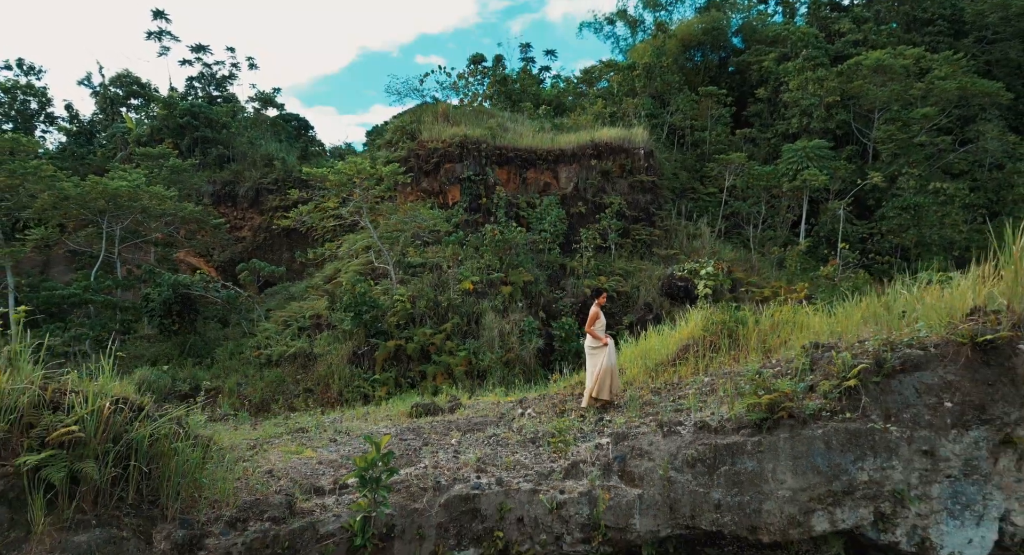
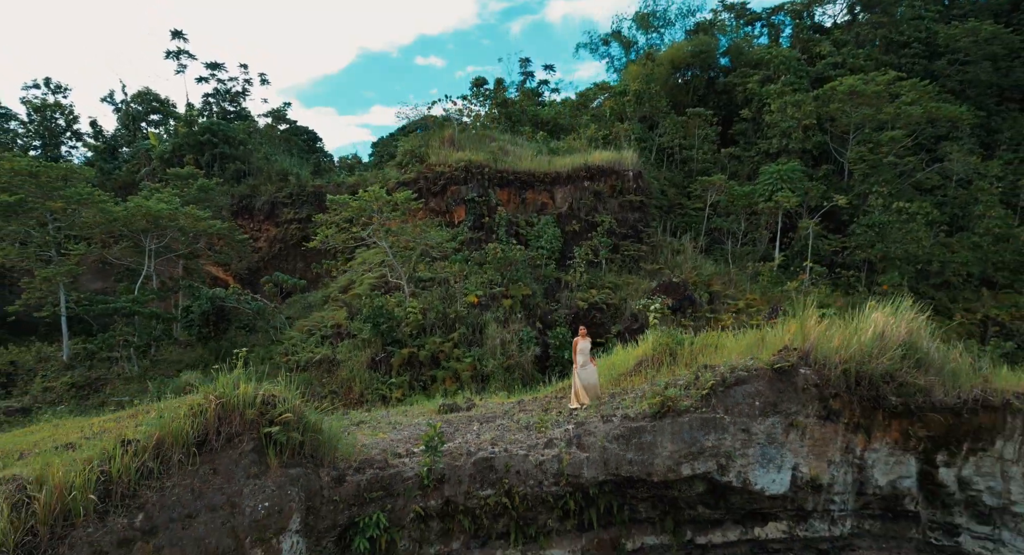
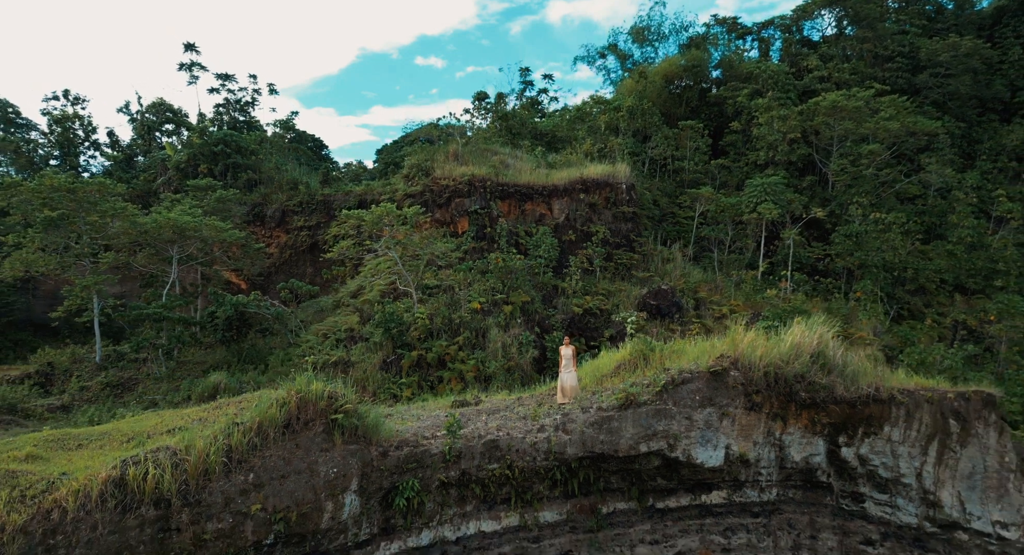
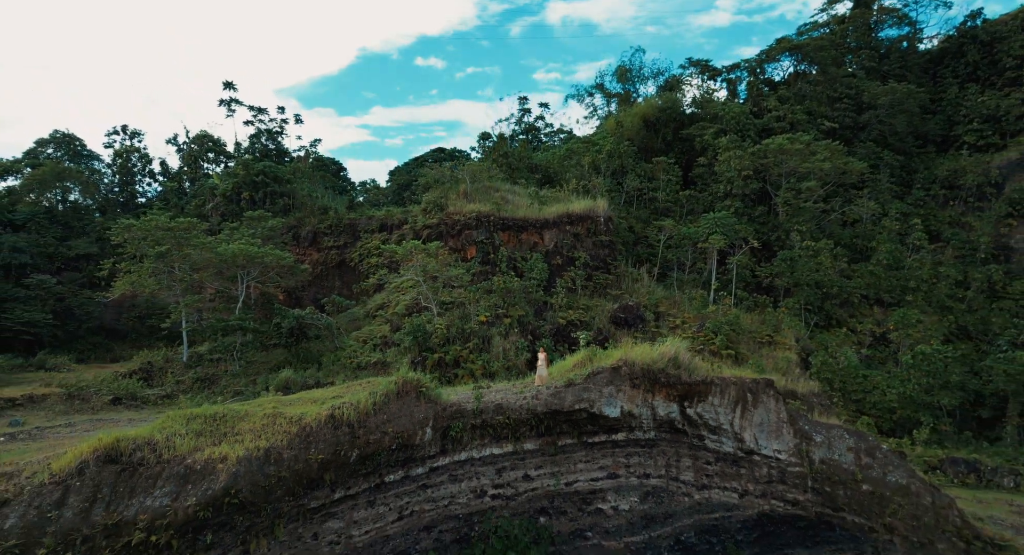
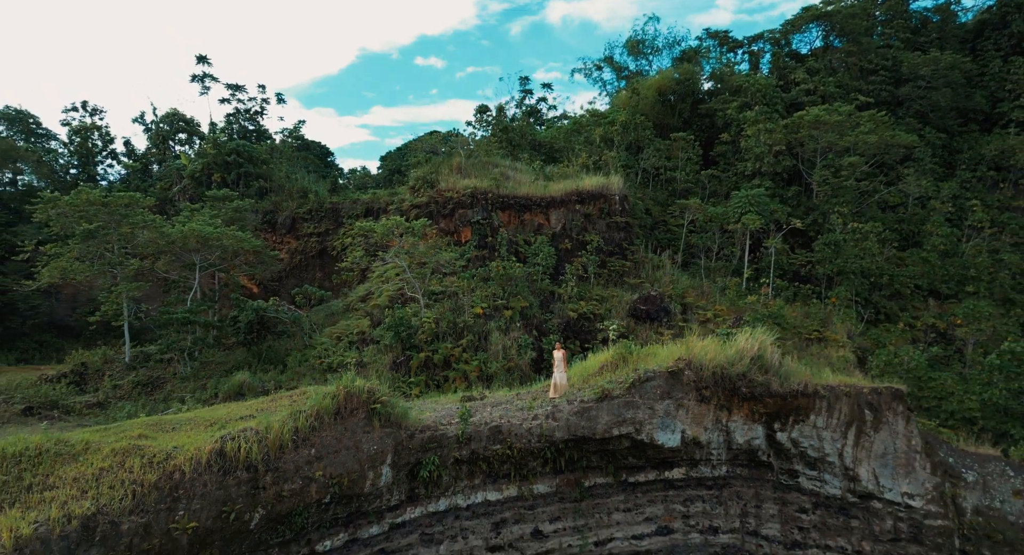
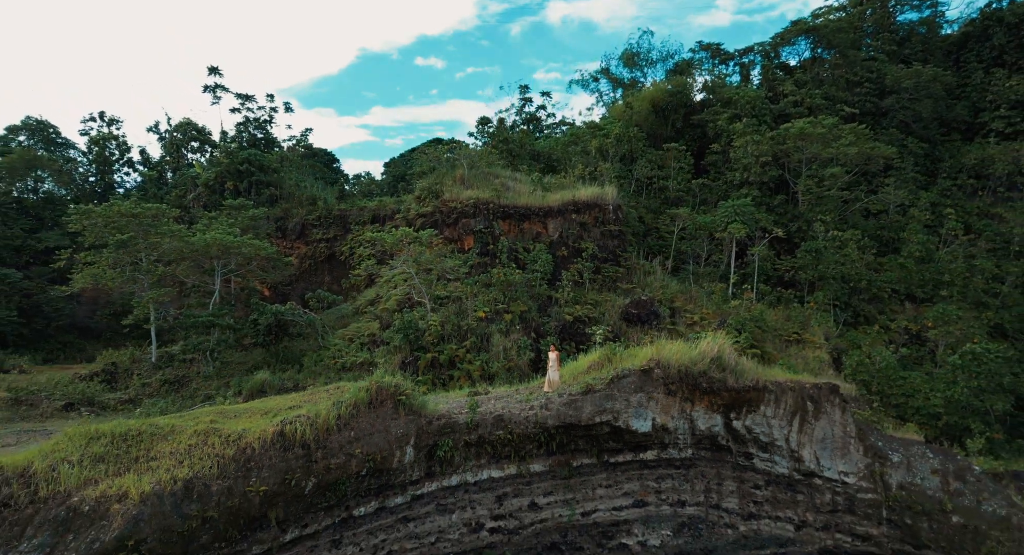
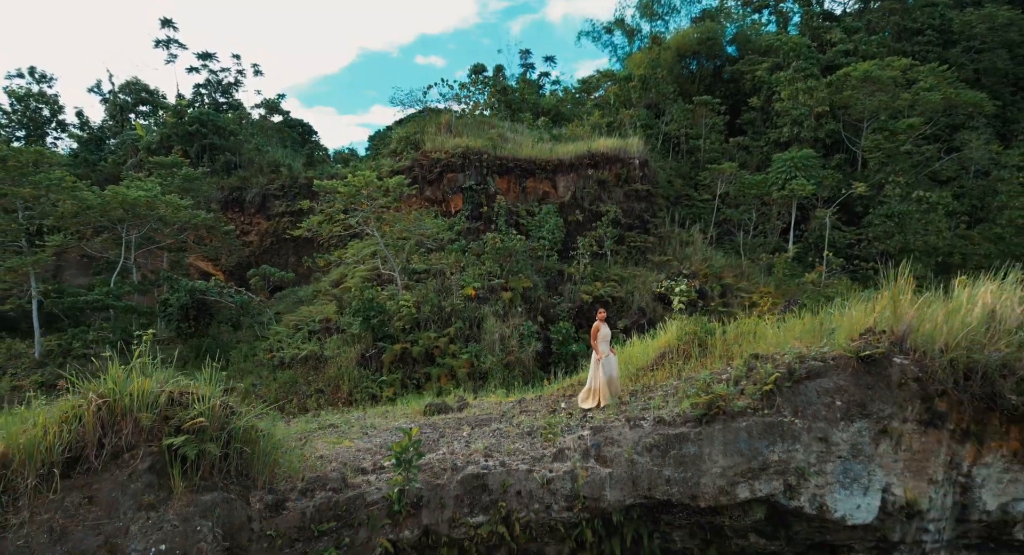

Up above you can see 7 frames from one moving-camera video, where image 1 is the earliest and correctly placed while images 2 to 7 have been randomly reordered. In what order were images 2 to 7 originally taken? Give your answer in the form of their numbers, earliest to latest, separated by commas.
7, 2, 3, 5, 6, 4
